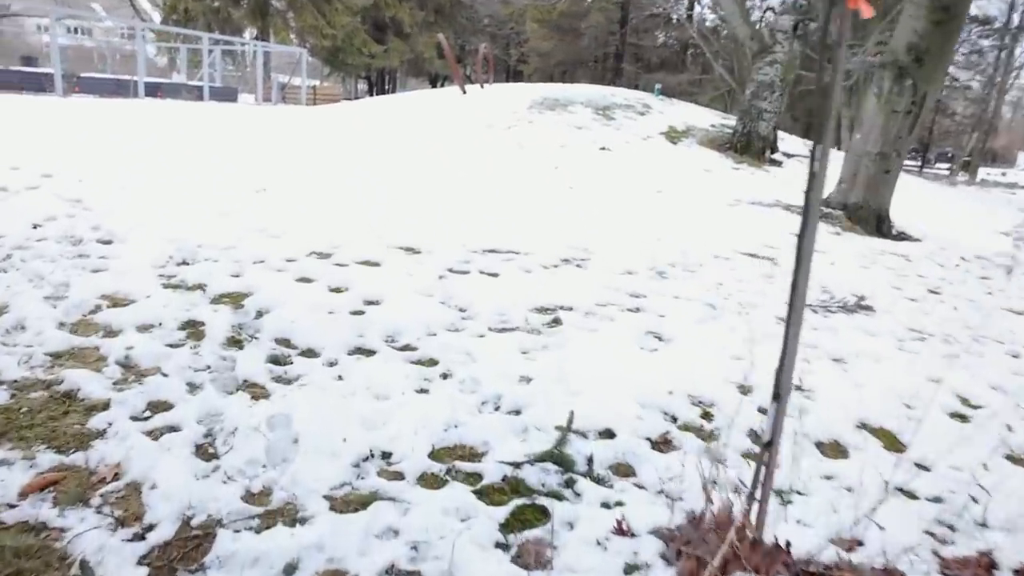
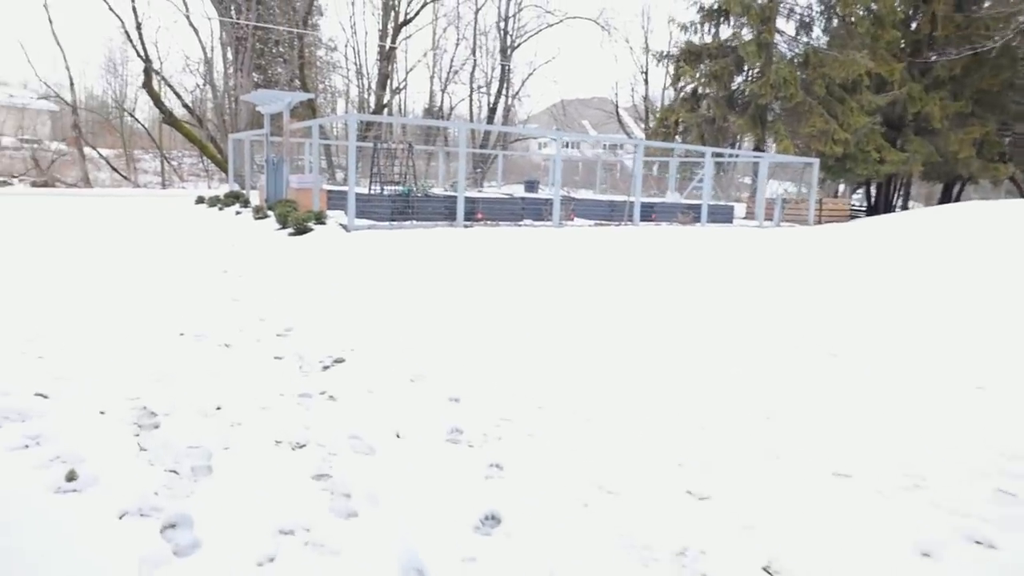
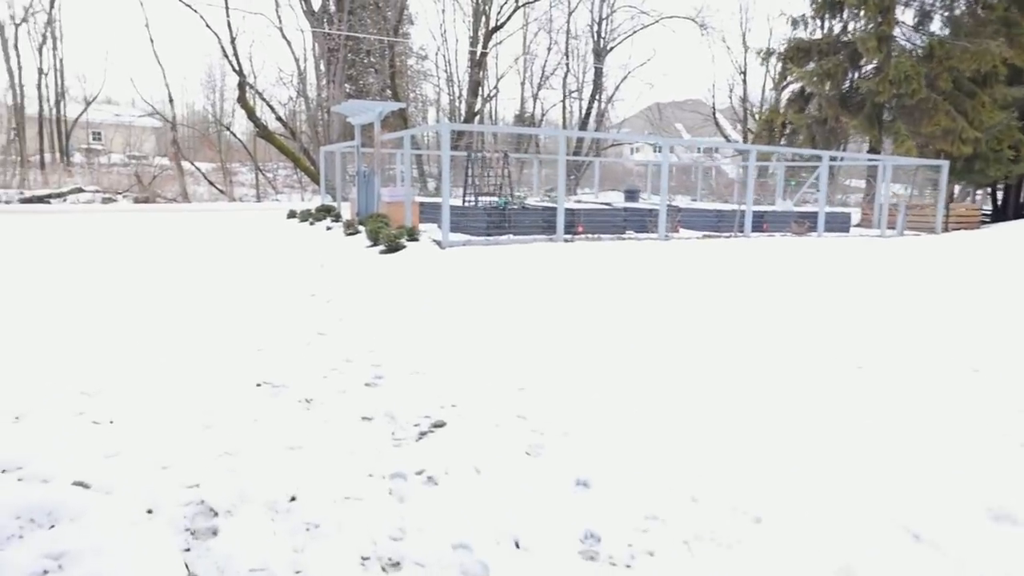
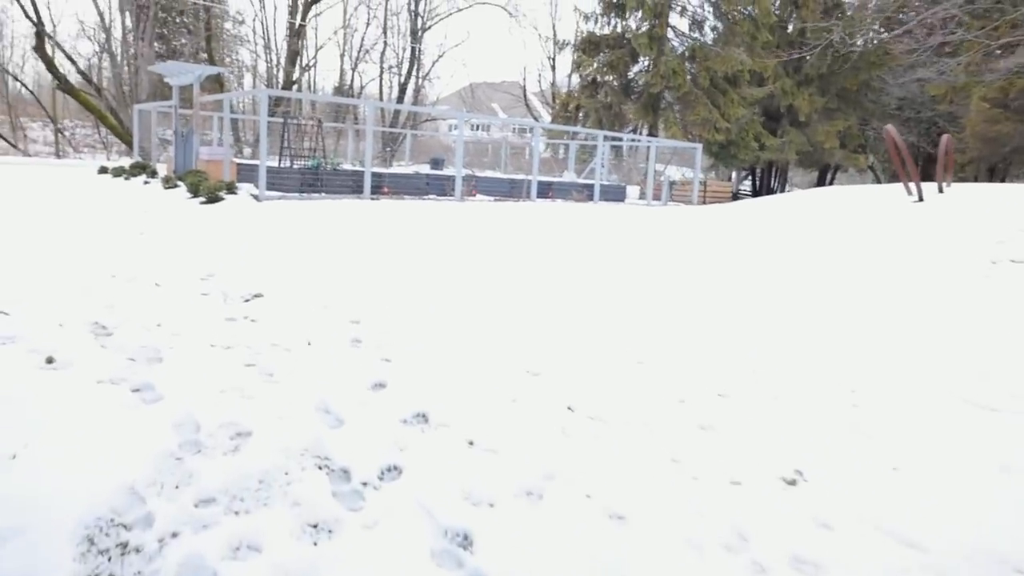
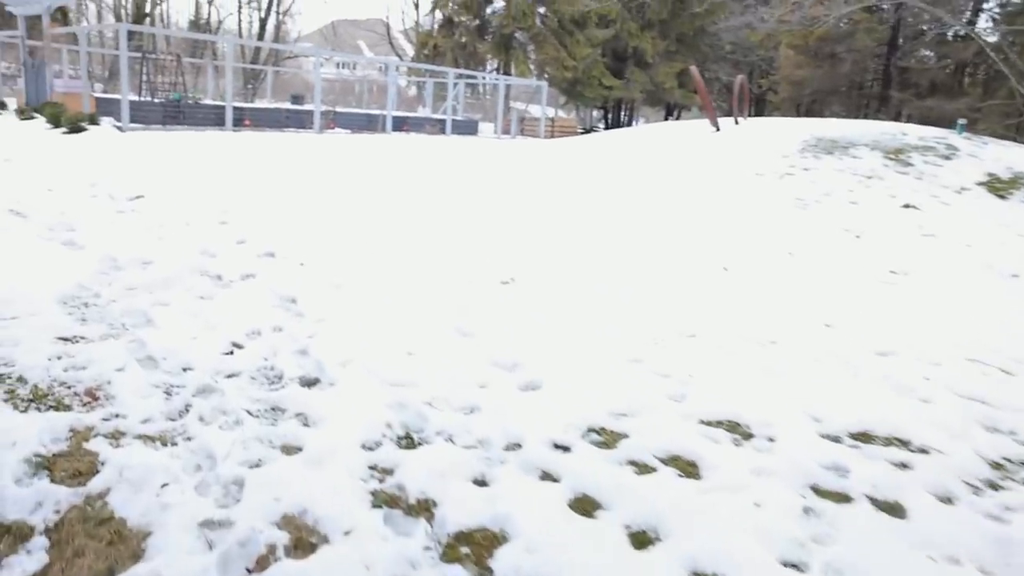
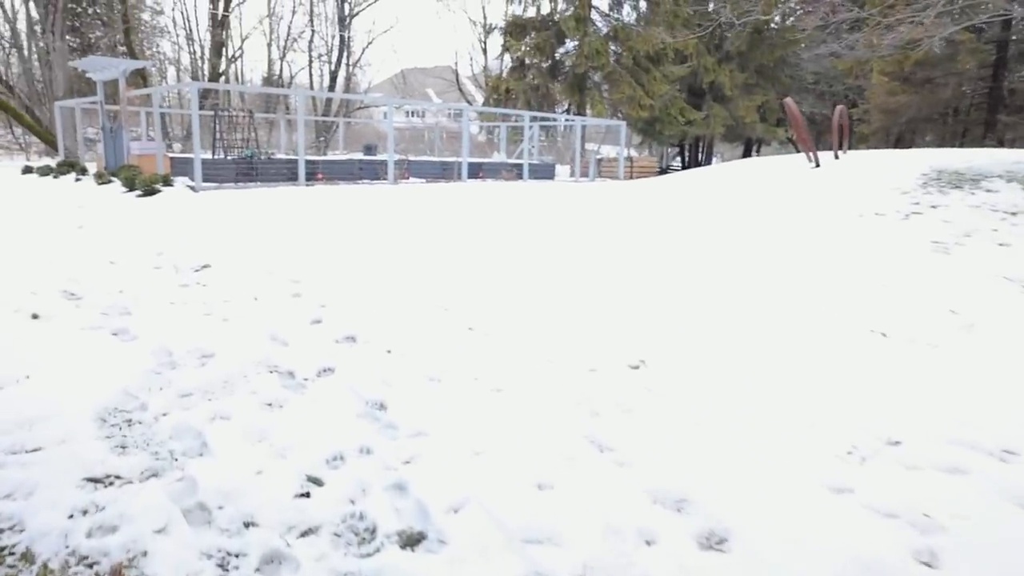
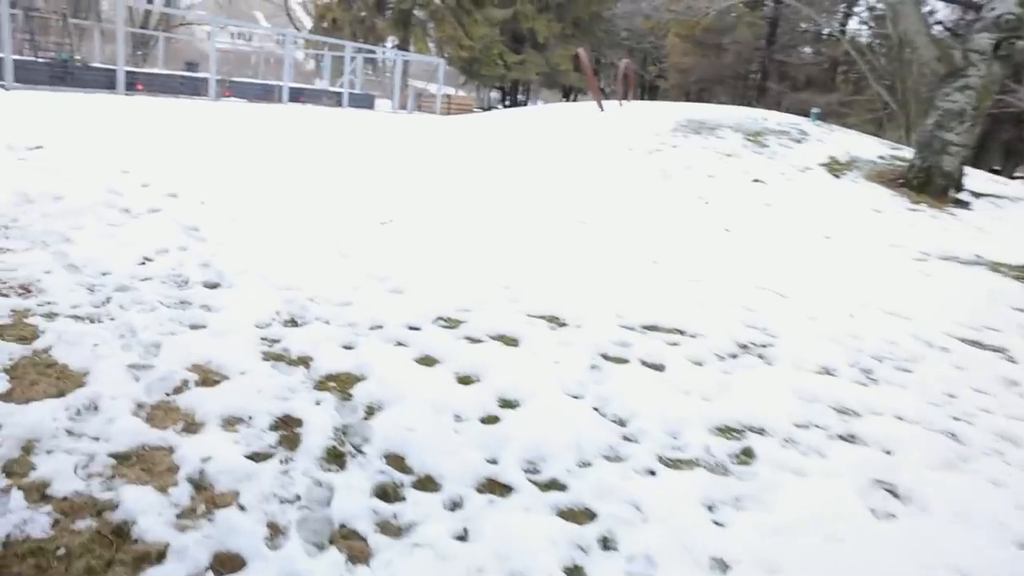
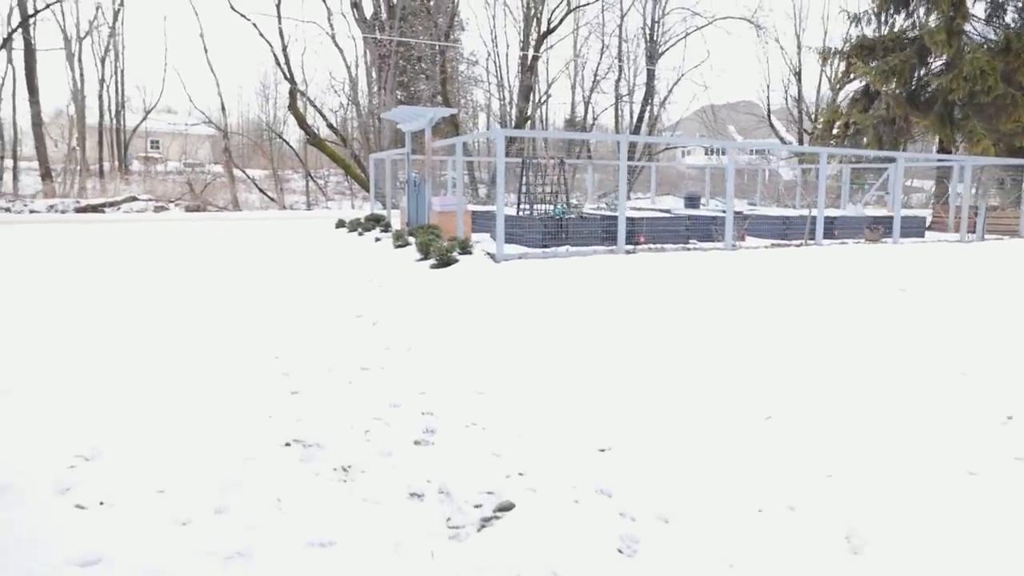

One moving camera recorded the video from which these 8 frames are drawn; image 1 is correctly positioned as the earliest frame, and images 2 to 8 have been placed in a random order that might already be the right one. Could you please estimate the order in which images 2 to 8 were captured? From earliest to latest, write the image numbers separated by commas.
7, 5, 6, 4, 2, 3, 8
